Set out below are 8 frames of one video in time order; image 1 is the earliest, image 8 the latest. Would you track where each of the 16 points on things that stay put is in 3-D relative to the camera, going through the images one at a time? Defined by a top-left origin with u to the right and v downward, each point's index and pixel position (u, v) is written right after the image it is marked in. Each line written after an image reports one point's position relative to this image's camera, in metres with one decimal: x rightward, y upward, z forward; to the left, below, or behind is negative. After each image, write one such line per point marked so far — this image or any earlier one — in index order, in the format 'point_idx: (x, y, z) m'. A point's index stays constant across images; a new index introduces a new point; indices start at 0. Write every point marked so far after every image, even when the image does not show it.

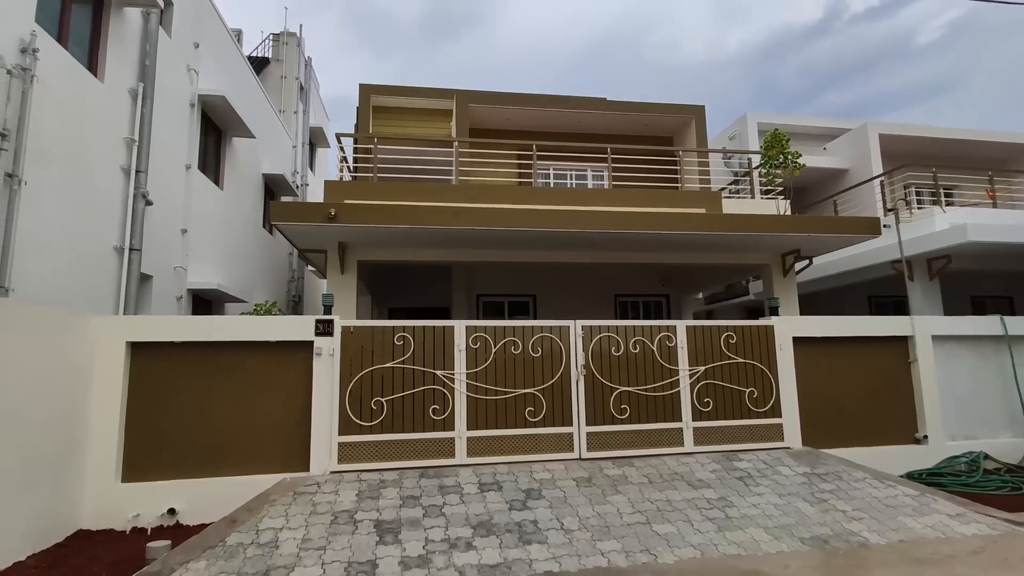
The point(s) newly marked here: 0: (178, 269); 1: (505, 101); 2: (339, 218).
0: (-4.7, +0.3, +8.0) m
1: (-0.1, +3.5, +10.4) m
2: (-2.0, +0.8, +6.5) m
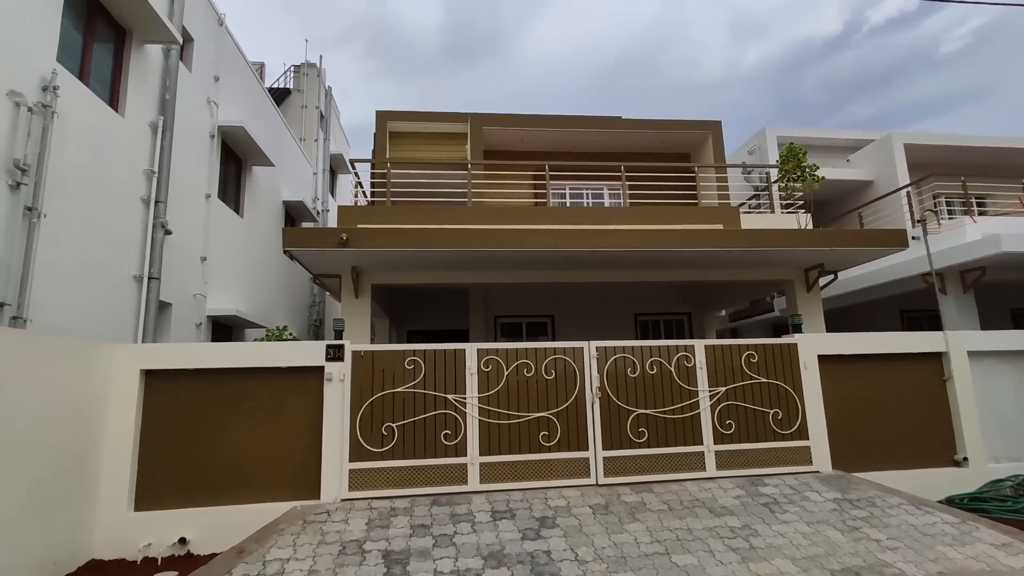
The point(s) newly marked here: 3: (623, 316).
0: (-4.5, -0.1, +8.1) m
1: (+0.2, +3.1, +10.5) m
2: (-1.9, +0.5, +6.5) m
3: (+2.2, -0.6, +11.2) m
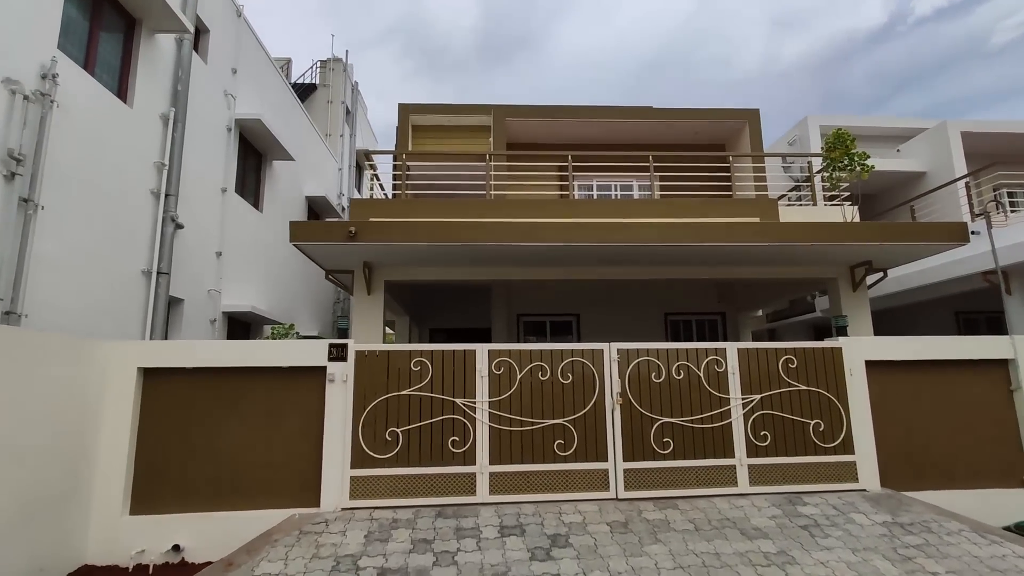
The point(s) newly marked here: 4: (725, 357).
0: (-4.3, -0.1, +8.0) m
1: (+0.6, +3.1, +10.0) m
2: (-1.7, +0.6, +6.2) m
3: (+2.7, -0.5, +10.7) m
4: (+2.1, -0.7, +5.6) m
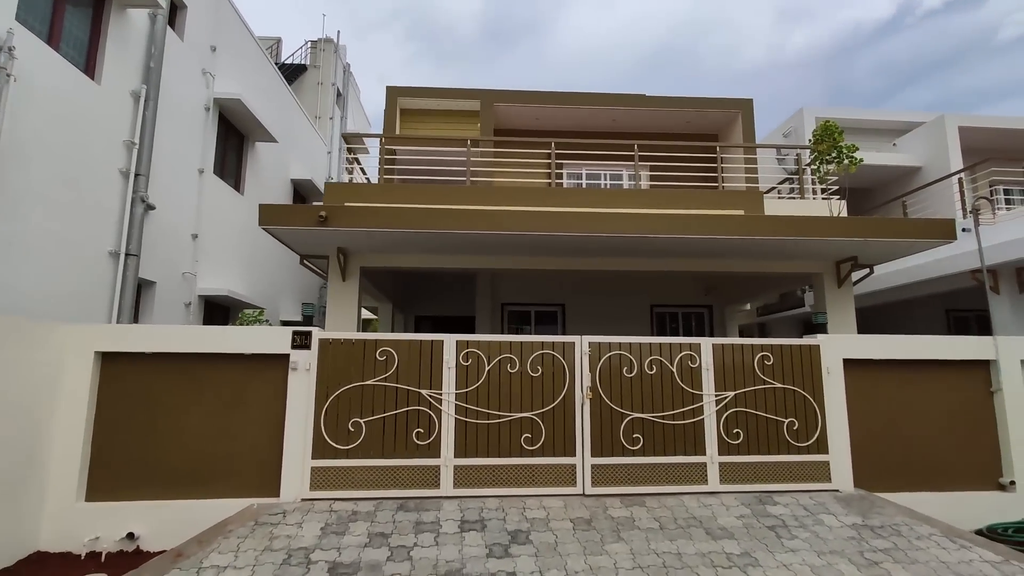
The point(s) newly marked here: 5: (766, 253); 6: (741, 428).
0: (-4.5, +0.2, +7.8) m
1: (+0.4, +3.3, +9.8) m
2: (-2.0, +0.7, +6.1) m
3: (+2.4, -0.4, +10.6) m
4: (+1.8, -0.6, +5.4) m
5: (+3.3, +0.5, +7.3) m
6: (+2.2, -1.3, +5.4) m
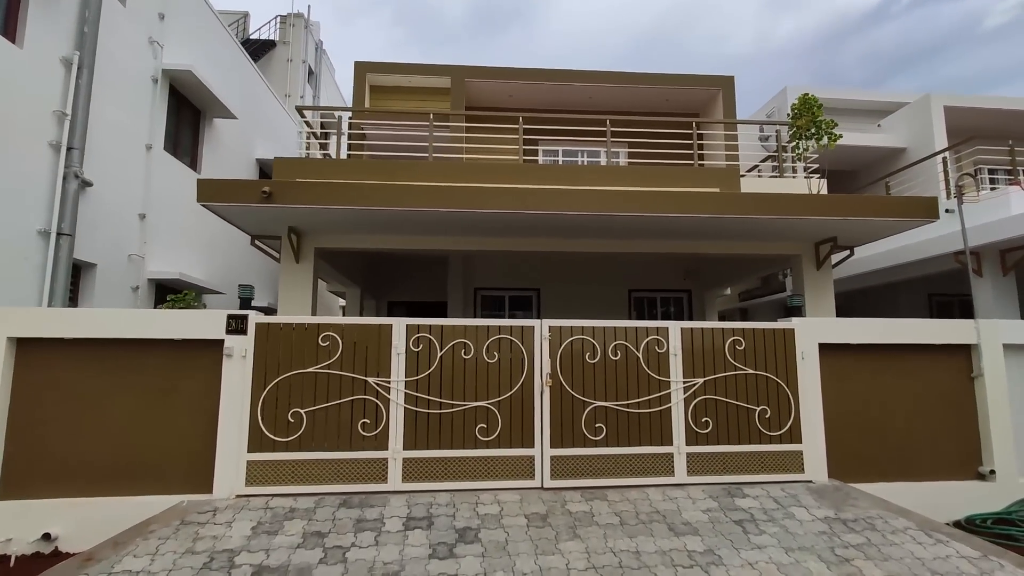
0: (-5.0, +0.4, +7.4) m
1: (-0.1, +3.6, +9.4) m
2: (-2.4, +0.9, +5.7) m
3: (+1.9, -0.1, +10.3) m
4: (+1.4, -0.4, +5.1) m
5: (+2.9, +0.7, +7.0) m
6: (+1.8, -1.2, +5.1) m
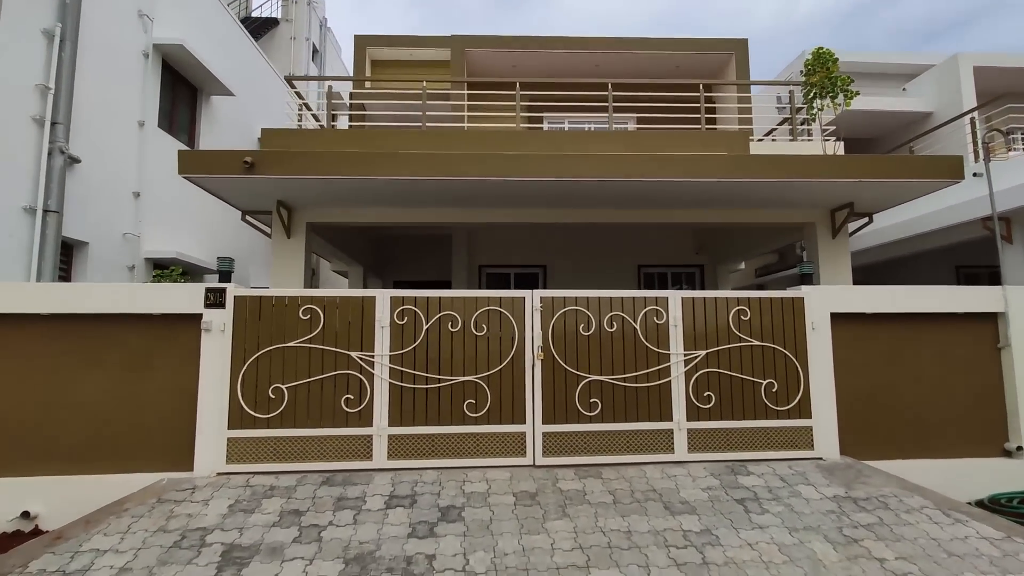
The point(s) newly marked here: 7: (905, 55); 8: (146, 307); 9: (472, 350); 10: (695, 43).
0: (-5.0, +0.7, +7.3) m
1: (-0.1, +4.0, +9.1) m
2: (-2.5, +1.2, +5.5) m
3: (+2.0, +0.4, +10.0) m
4: (+1.3, -0.2, +4.8) m
5: (+2.8, +1.0, +6.6) m
6: (+1.7, -0.9, +4.8) m
7: (+8.5, +5.0, +12.2) m
8: (-2.9, -0.1, +4.4) m
9: (-0.3, -0.5, +4.6) m
10: (+2.9, +3.9, +9.0) m
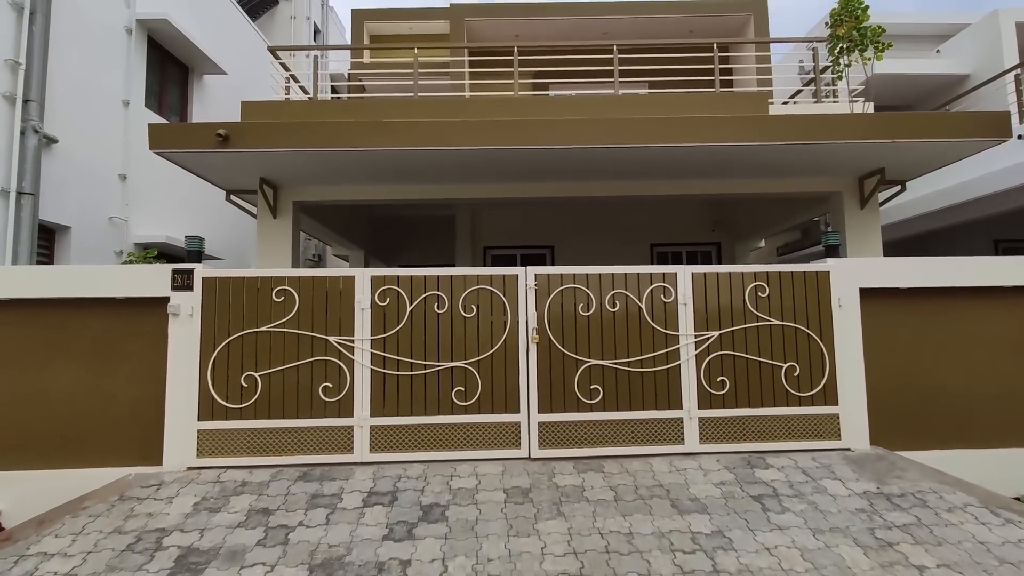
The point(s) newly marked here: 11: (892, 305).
0: (-5.0, +0.9, +7.0) m
1: (-0.1, +4.2, +8.6) m
2: (-2.5, +1.3, +5.1) m
3: (+2.1, +0.7, +9.5) m
4: (+1.3, 0.0, +4.4) m
5: (+2.8, +1.3, +6.1) m
6: (+1.7, -0.7, +4.3) m
7: (+8.6, +5.5, +11.3) m
8: (-3.0, 0.0, +4.1) m
9: (-0.4, -0.3, +4.3) m
10: (+2.9, +4.3, +8.4) m
11: (+3.0, -0.1, +4.5) m
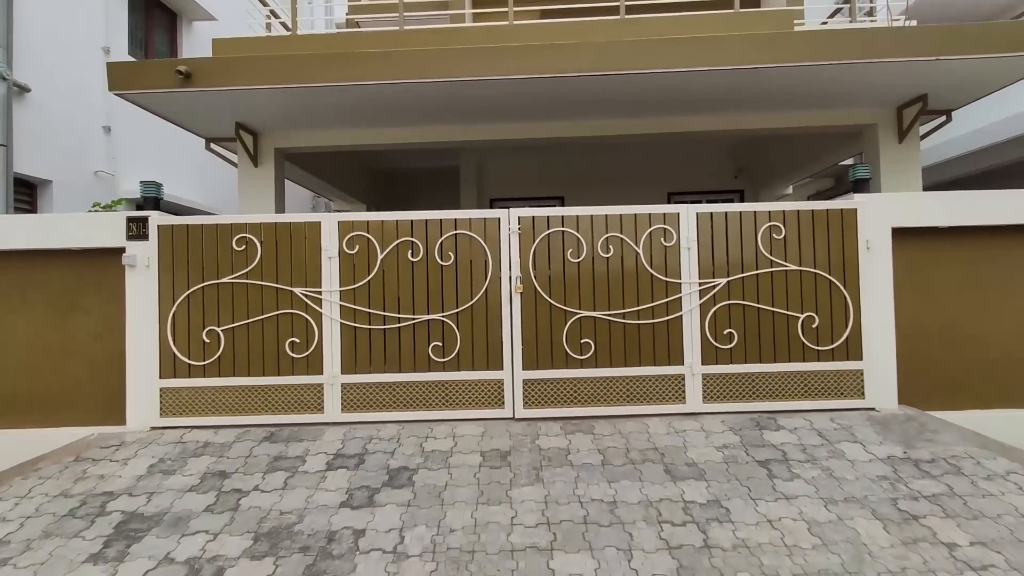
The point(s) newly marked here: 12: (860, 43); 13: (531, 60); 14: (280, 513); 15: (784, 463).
0: (-5.0, +1.4, +6.8) m
1: (0.0, +4.9, +7.8) m
2: (-2.6, +1.7, +4.7) m
3: (+2.2, +1.5, +8.9) m
4: (+1.2, +0.4, +3.9) m
5: (+2.8, +1.8, +5.4) m
6: (+1.5, -0.3, +3.9) m
7: (+8.7, +6.4, +10.1) m
8: (-3.1, +0.3, +3.8) m
9: (-0.5, 0.0, +3.9) m
10: (+2.9, +4.9, +7.5) m
11: (+2.9, +0.3, +3.9) m
12: (+2.8, +2.0, +4.6) m
13: (+0.2, +1.9, +4.8) m
14: (-1.2, -1.2, +2.9) m
15: (+1.6, -1.0, +3.3) m
